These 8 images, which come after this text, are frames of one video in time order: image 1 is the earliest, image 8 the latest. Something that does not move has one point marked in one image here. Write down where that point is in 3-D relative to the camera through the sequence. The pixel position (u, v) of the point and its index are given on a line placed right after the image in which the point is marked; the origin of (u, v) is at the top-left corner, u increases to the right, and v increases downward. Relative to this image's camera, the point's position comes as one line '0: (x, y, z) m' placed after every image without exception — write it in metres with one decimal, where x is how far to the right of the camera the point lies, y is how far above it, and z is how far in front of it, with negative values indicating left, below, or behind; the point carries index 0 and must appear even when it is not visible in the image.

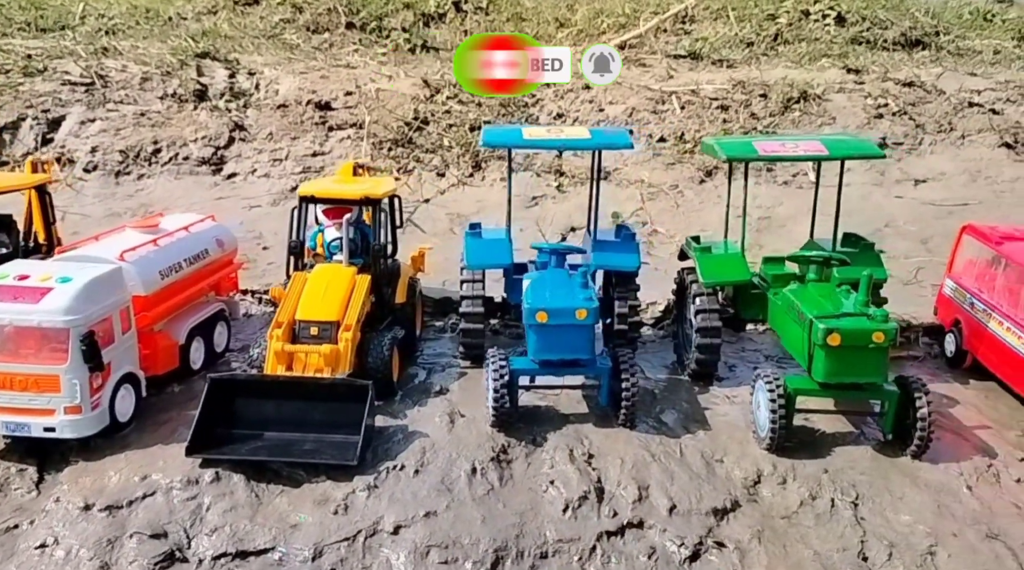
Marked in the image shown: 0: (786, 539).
0: (+1.4, -1.3, +4.4) m
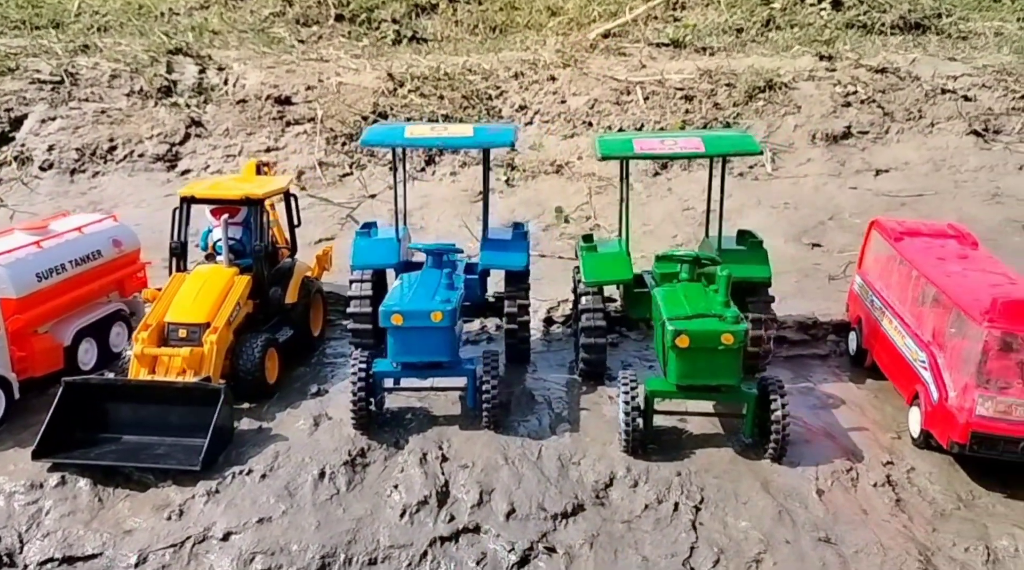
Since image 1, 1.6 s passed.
0: (+0.5, -1.3, +4.3) m
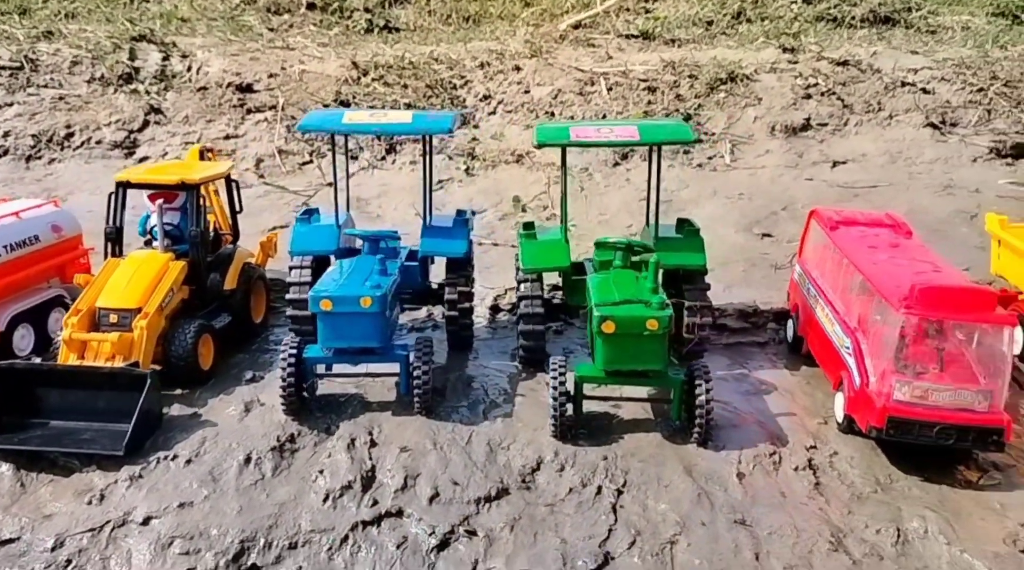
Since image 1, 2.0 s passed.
0: (+0.1, -1.2, +4.3) m
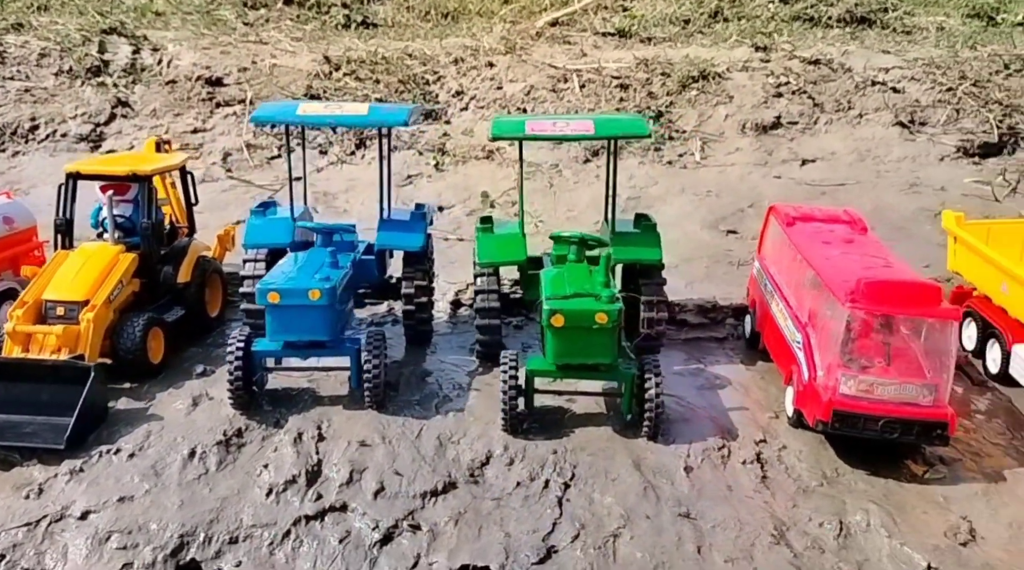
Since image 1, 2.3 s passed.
0: (-0.1, -1.2, +4.3) m
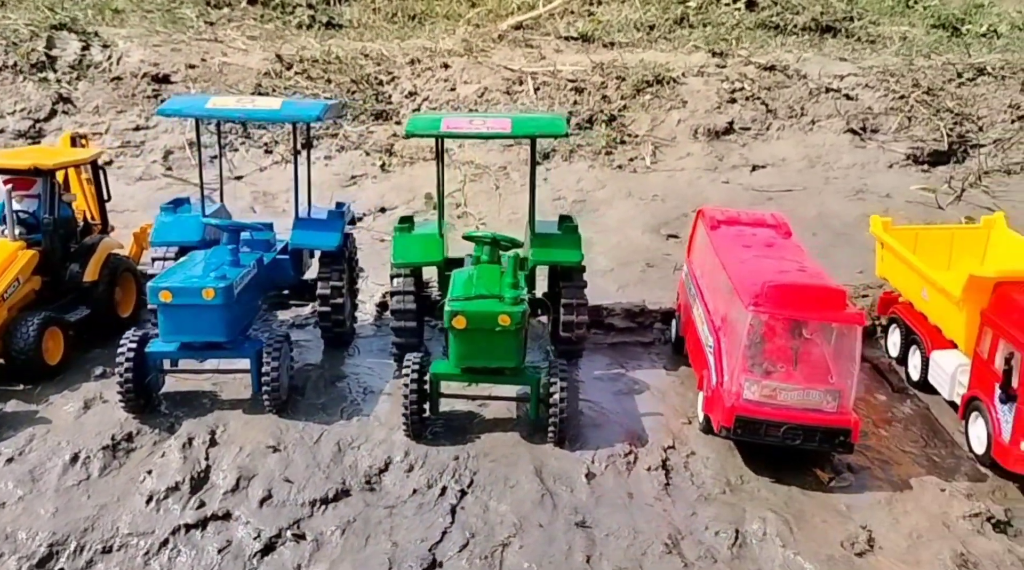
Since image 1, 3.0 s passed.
0: (-0.7, -1.2, +4.2) m
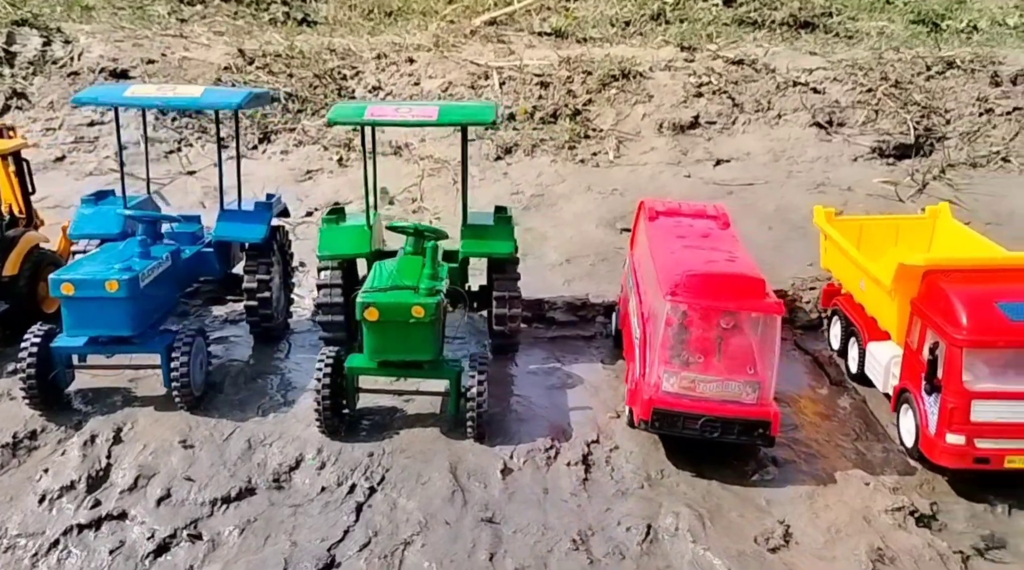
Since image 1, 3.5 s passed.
0: (-1.1, -1.1, +4.0) m
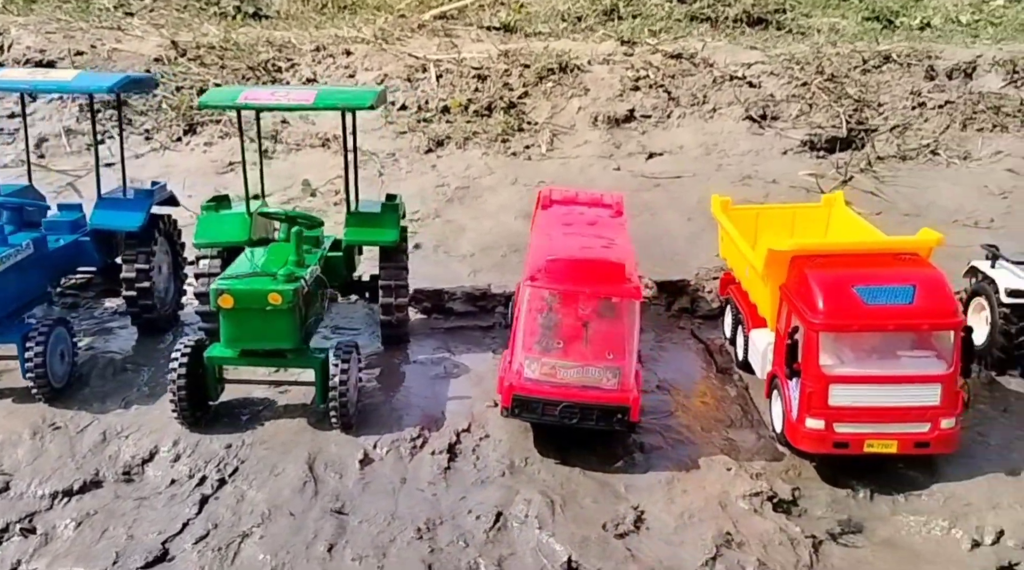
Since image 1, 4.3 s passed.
0: (-1.8, -1.1, +3.9) m
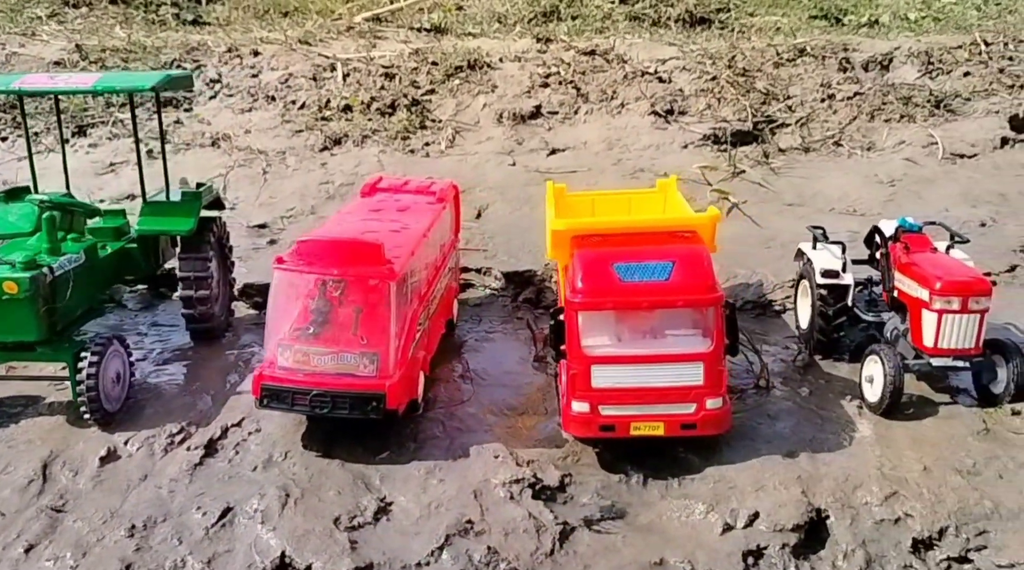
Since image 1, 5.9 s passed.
0: (-2.9, -1.0, +3.6) m
